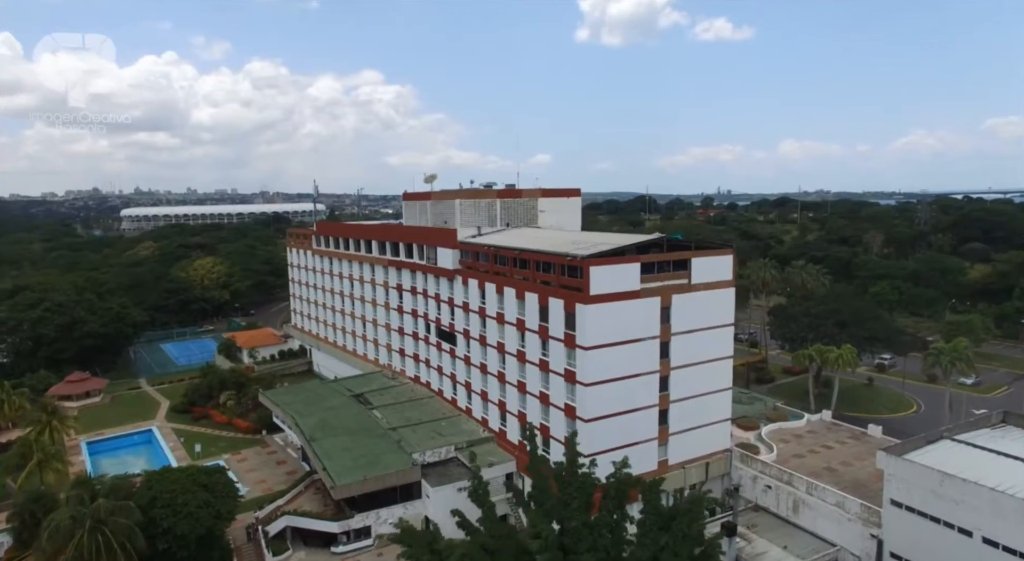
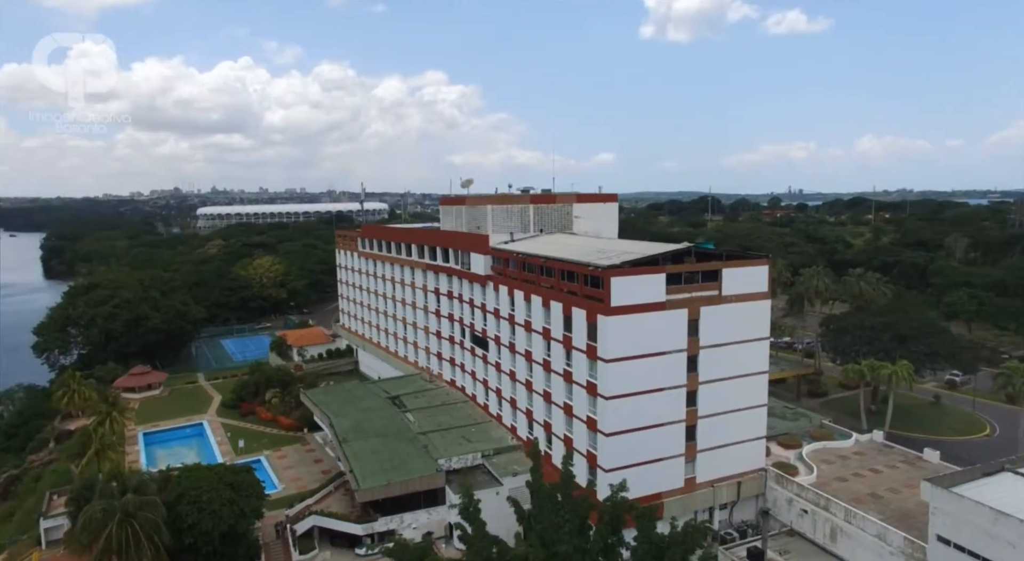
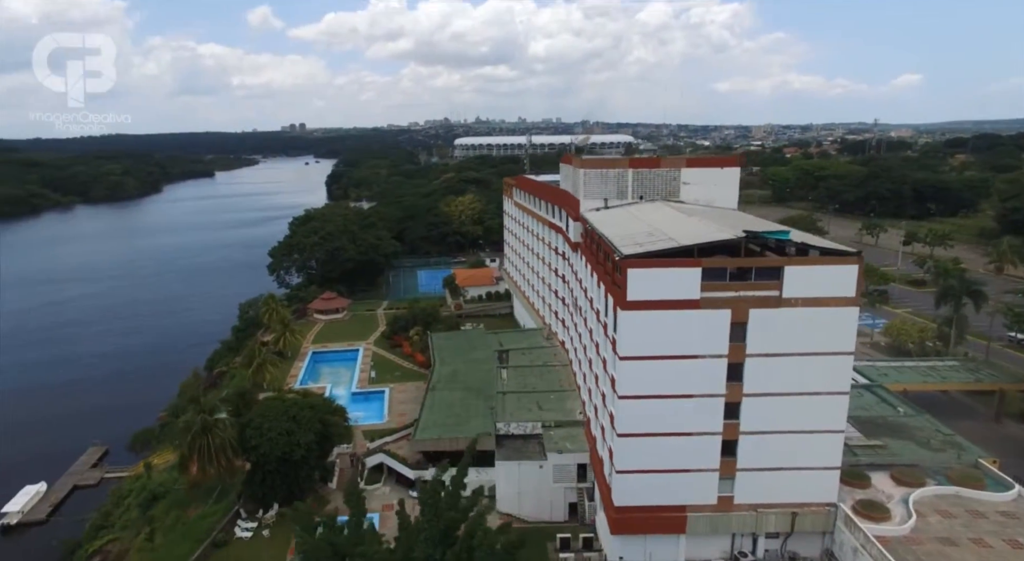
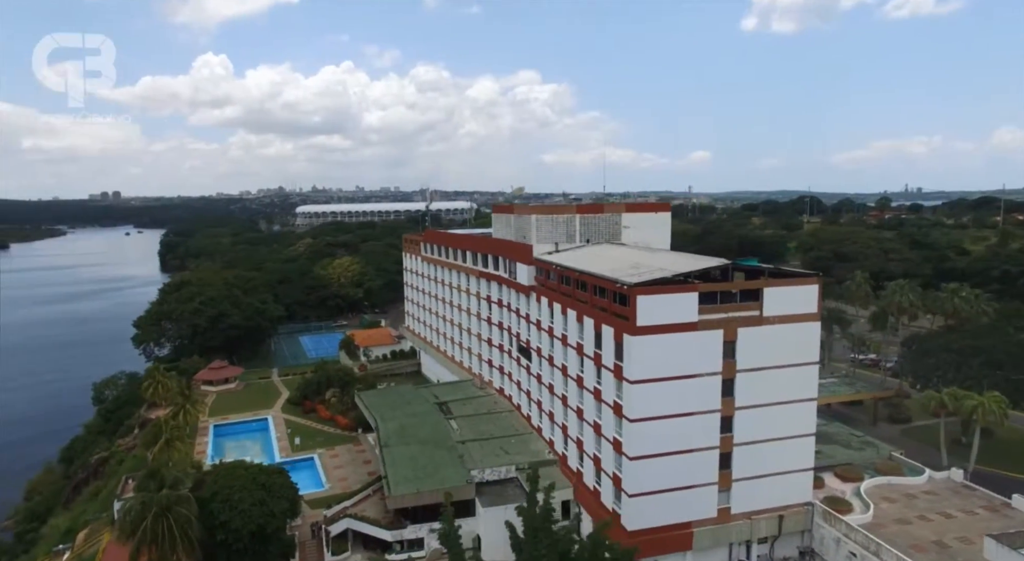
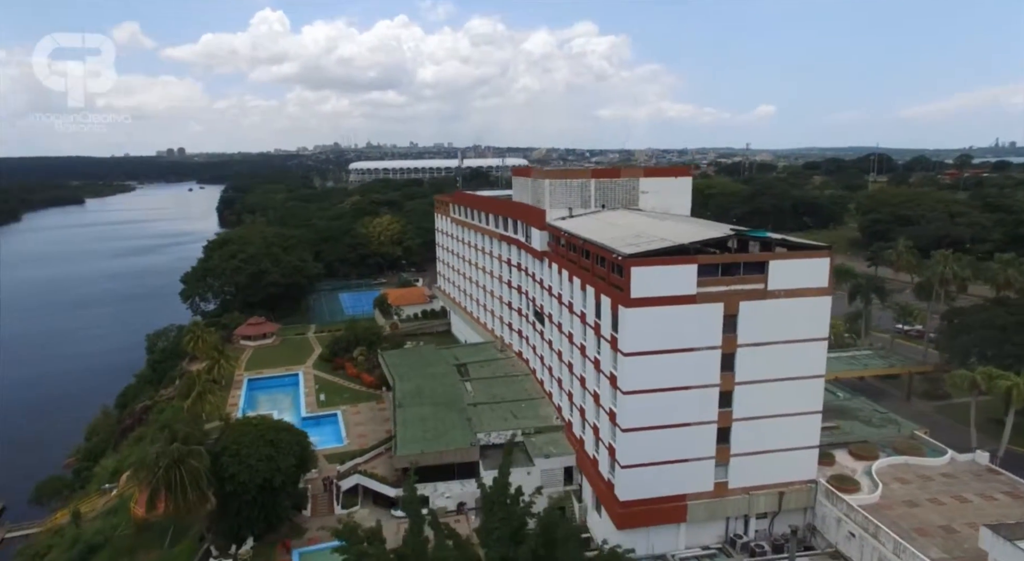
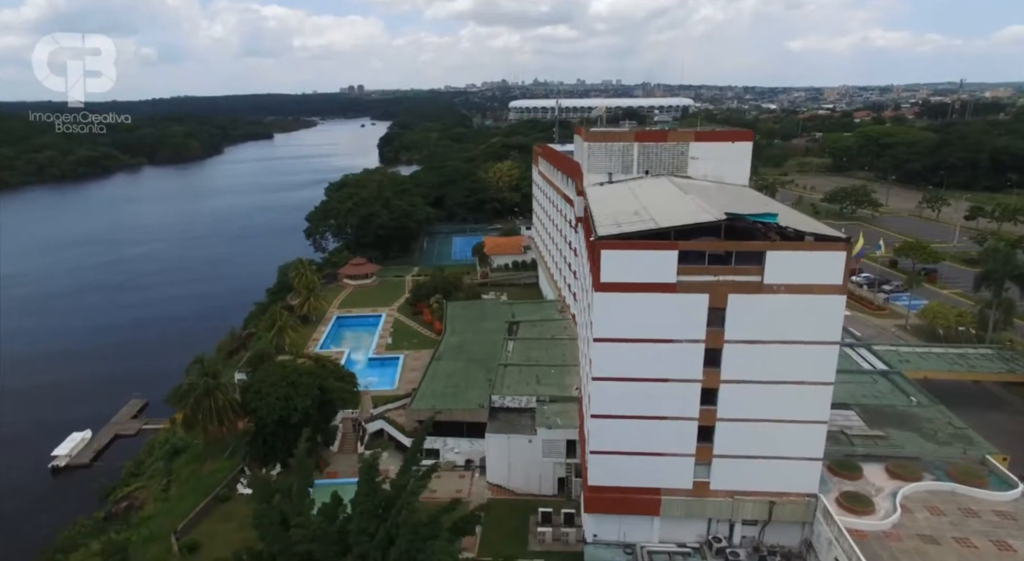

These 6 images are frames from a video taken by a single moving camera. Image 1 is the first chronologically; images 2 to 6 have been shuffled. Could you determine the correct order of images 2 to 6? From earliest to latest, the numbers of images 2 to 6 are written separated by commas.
2, 4, 5, 3, 6
